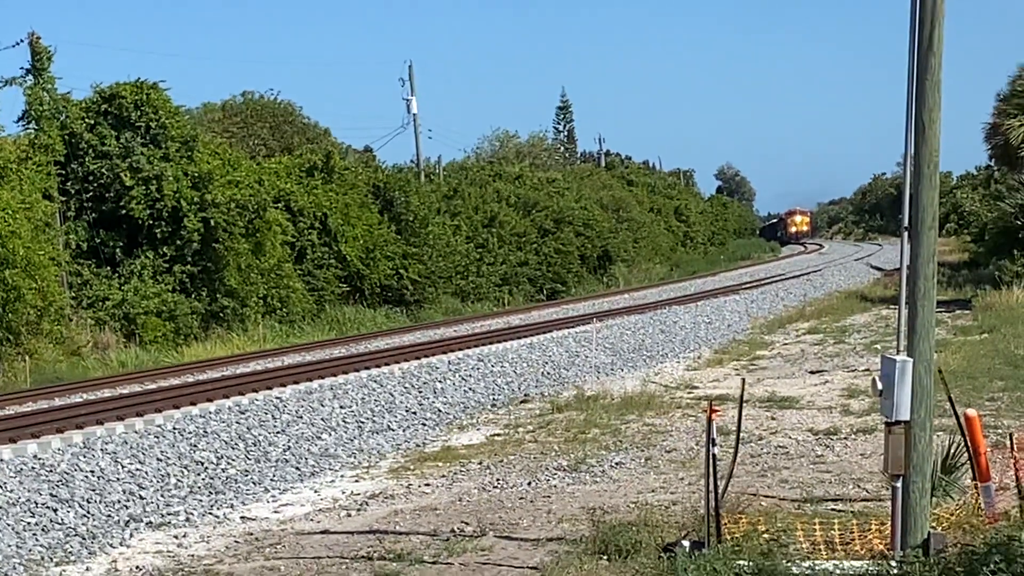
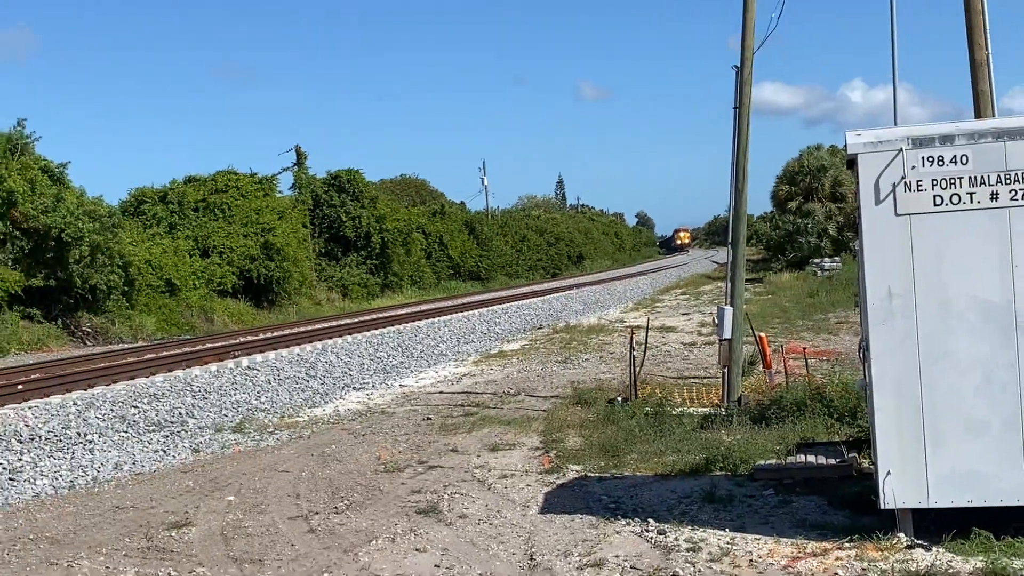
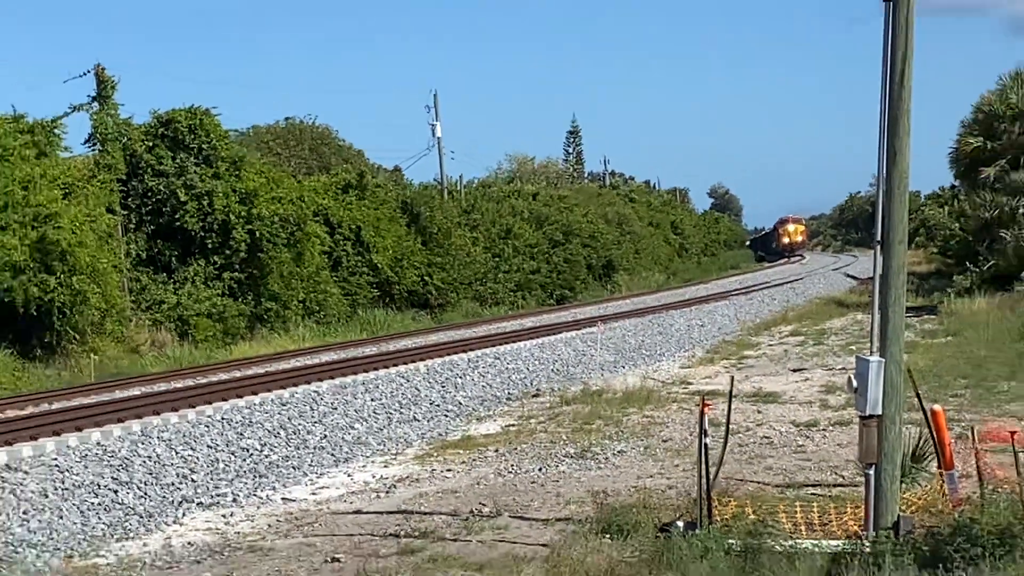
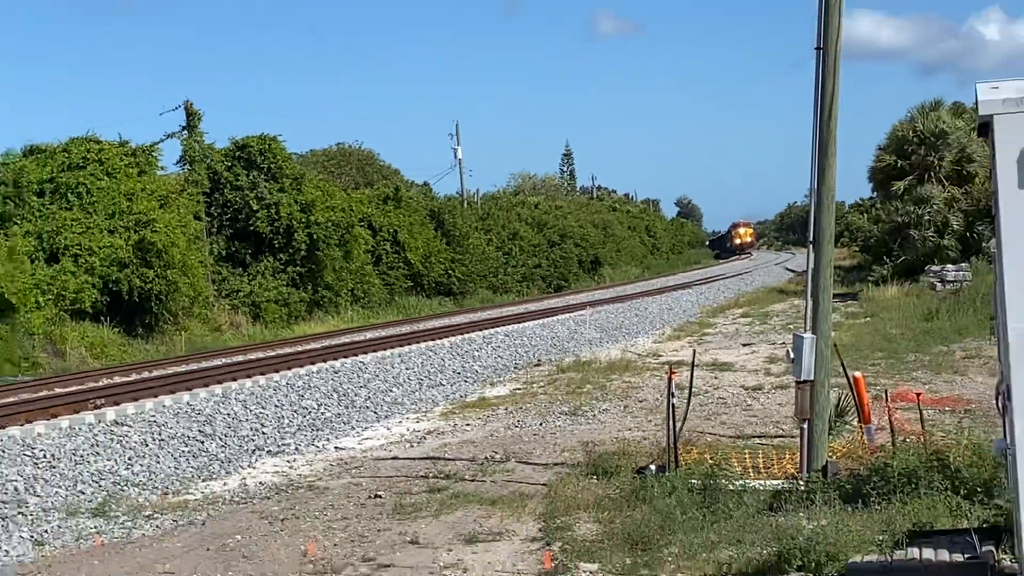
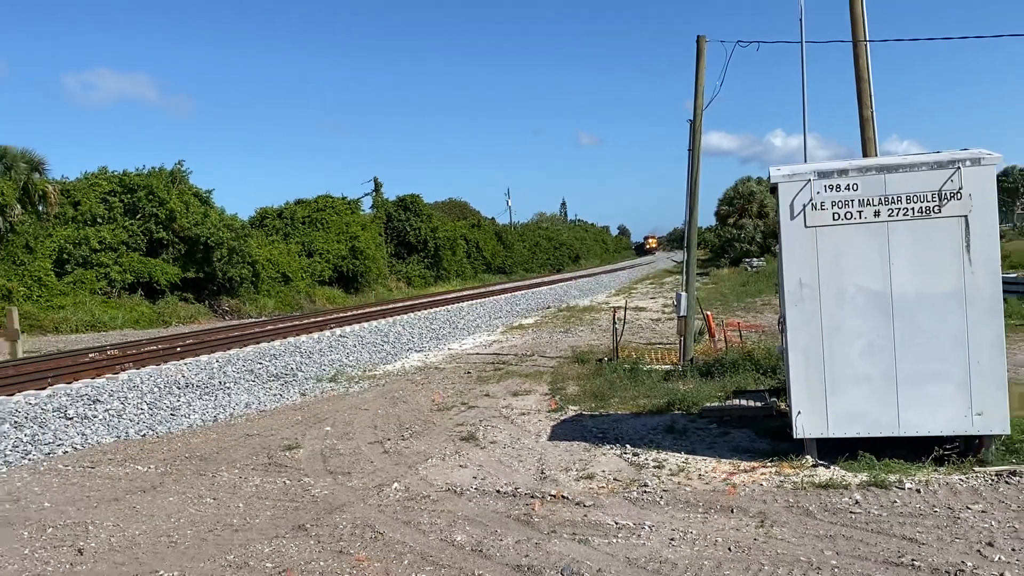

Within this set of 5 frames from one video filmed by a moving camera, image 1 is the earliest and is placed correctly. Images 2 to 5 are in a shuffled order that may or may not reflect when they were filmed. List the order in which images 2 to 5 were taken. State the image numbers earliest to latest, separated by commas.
3, 4, 2, 5
